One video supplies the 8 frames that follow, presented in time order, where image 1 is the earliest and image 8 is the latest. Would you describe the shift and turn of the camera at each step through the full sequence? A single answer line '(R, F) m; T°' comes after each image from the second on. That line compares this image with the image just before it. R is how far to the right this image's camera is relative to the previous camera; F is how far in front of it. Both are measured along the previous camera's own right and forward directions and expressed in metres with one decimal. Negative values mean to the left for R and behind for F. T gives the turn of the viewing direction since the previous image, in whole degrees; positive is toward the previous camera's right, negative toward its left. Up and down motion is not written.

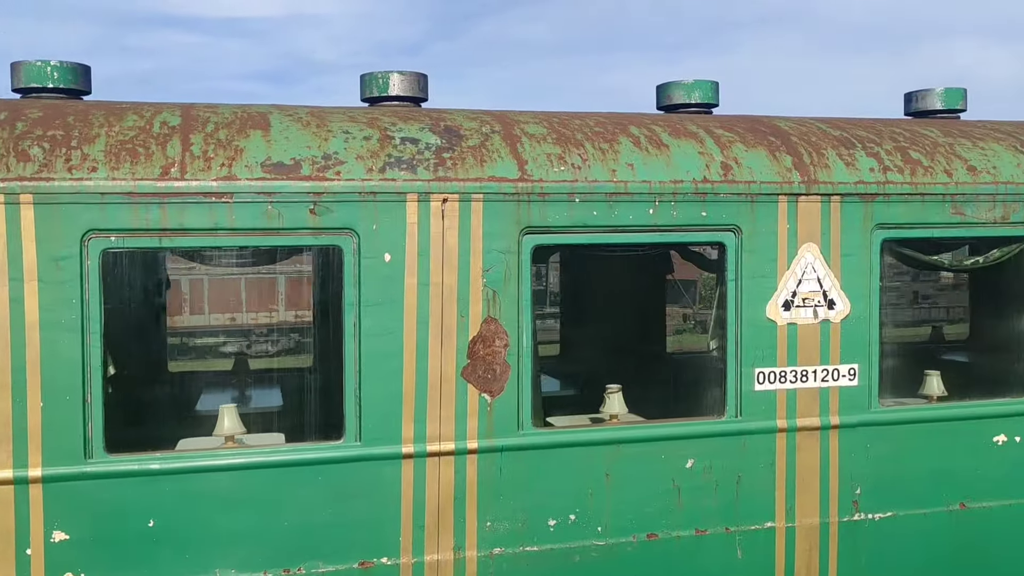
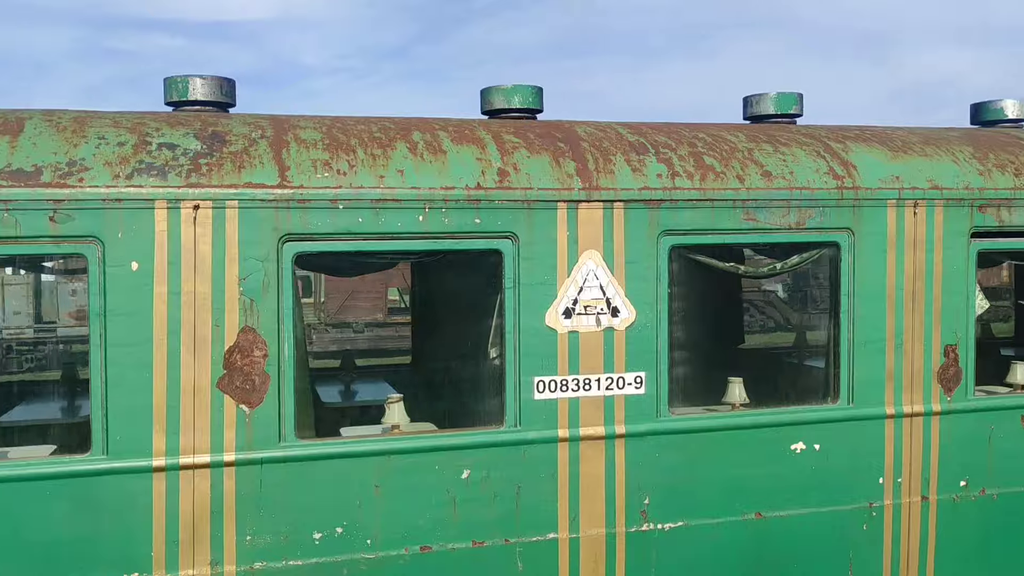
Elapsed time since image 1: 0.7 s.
(+0.7, 0.0) m; +1°
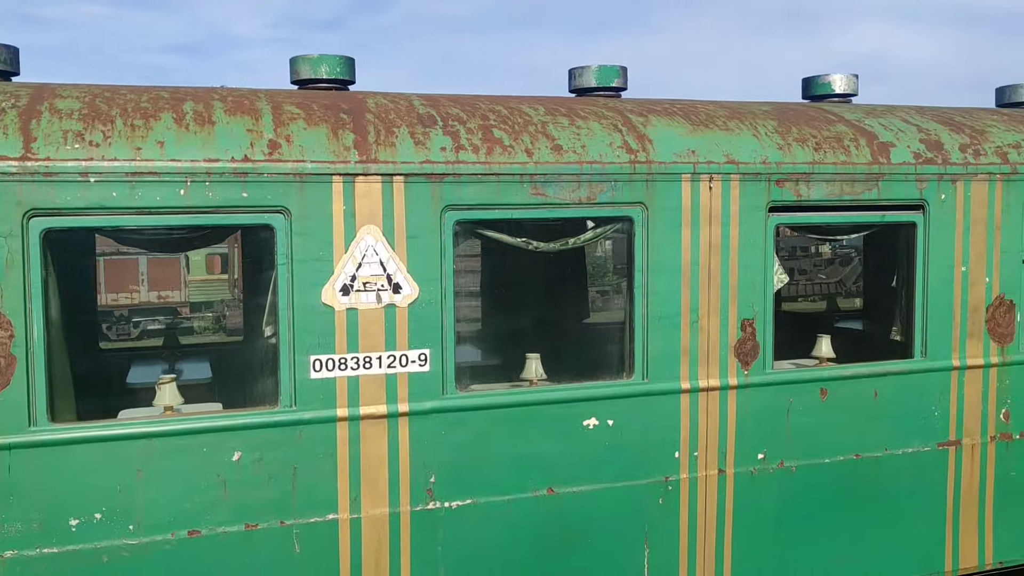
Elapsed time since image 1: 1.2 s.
(+0.5, 0.0) m; +3°
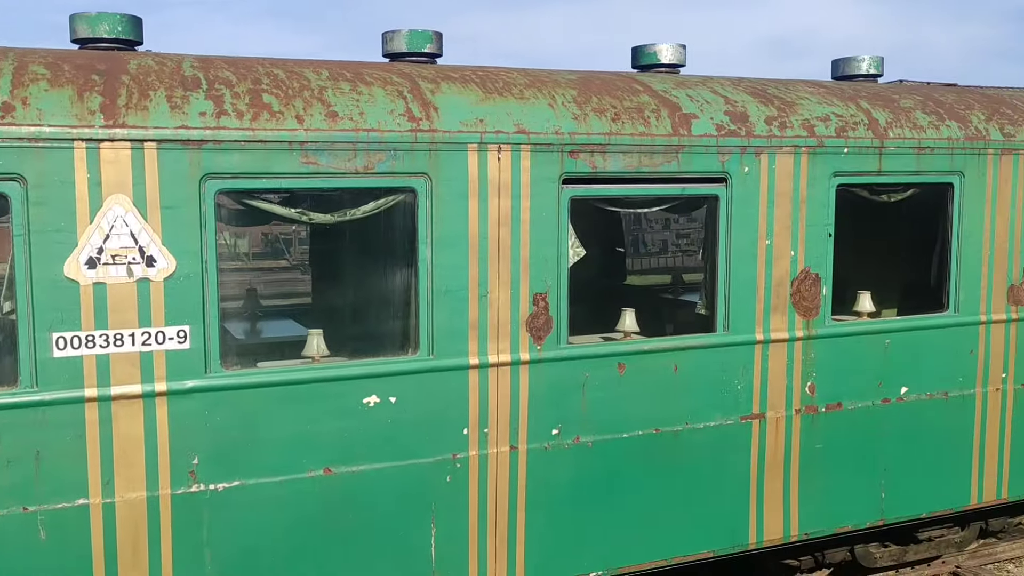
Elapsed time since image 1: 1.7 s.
(+0.5, +0.1) m; +4°
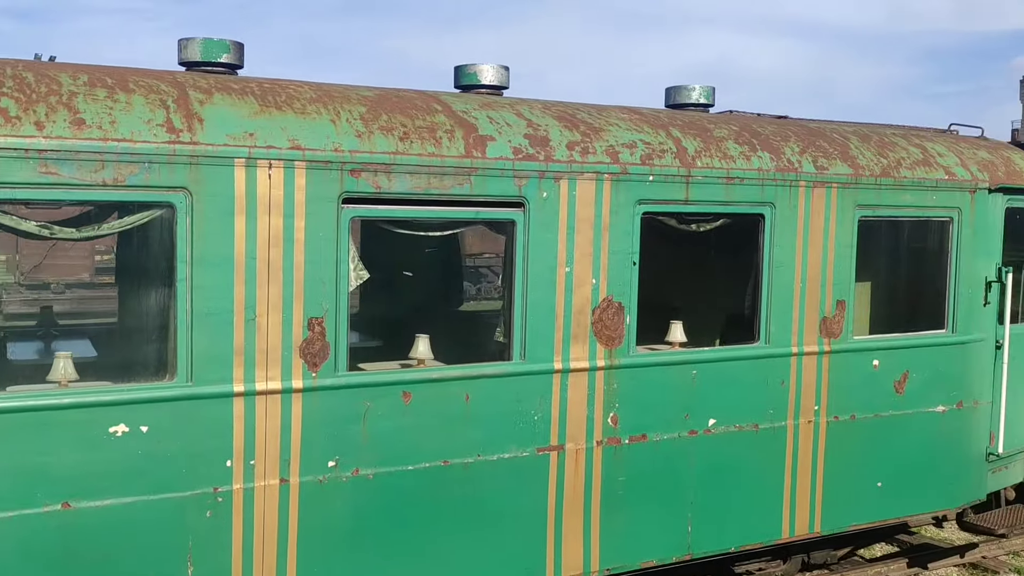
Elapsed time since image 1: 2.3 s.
(+0.5, +0.1) m; +5°
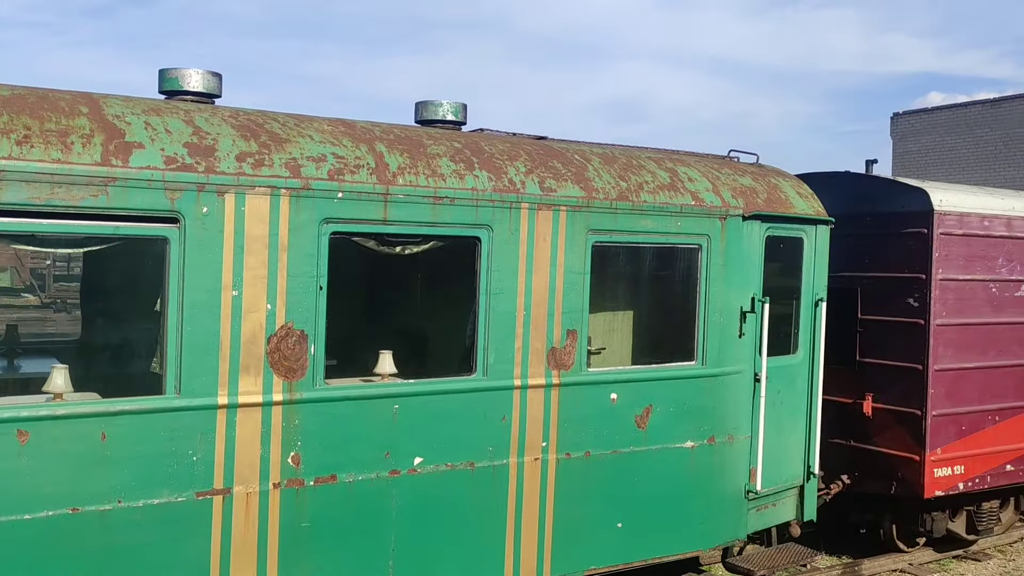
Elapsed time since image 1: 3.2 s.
(+0.9, +0.3) m; +5°
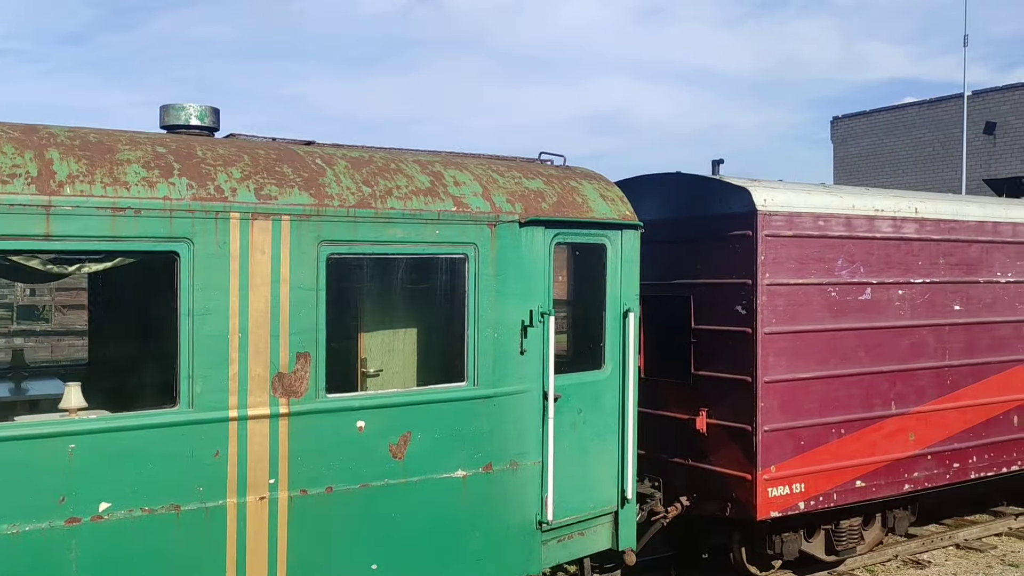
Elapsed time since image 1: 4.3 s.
(+1.0, +0.4) m; +1°
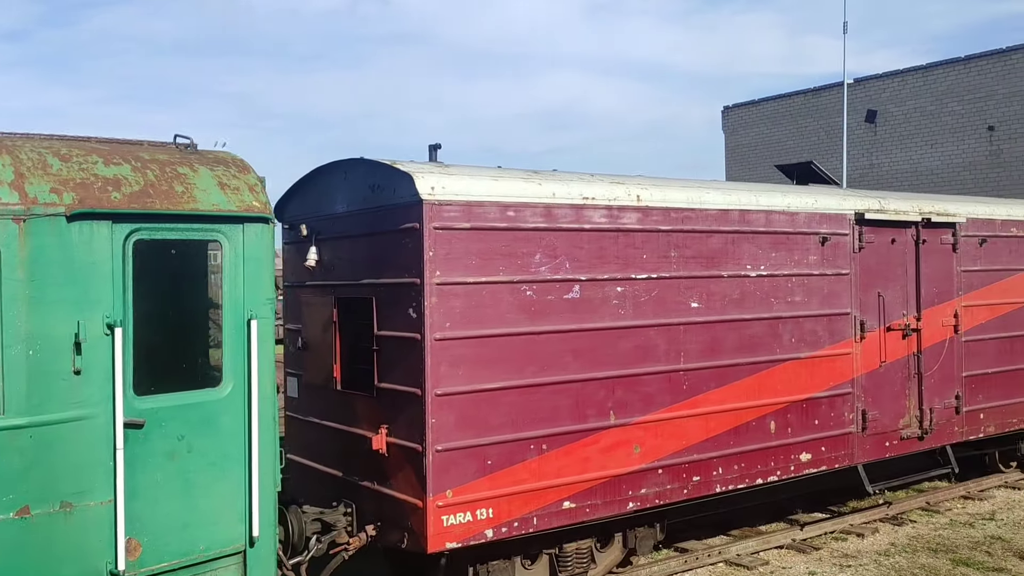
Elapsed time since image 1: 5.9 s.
(+1.6, +0.6) m; +3°
